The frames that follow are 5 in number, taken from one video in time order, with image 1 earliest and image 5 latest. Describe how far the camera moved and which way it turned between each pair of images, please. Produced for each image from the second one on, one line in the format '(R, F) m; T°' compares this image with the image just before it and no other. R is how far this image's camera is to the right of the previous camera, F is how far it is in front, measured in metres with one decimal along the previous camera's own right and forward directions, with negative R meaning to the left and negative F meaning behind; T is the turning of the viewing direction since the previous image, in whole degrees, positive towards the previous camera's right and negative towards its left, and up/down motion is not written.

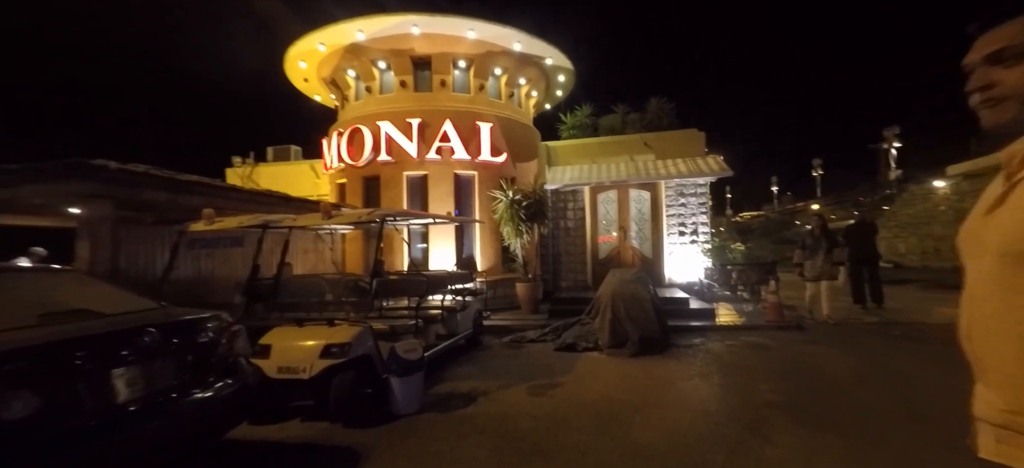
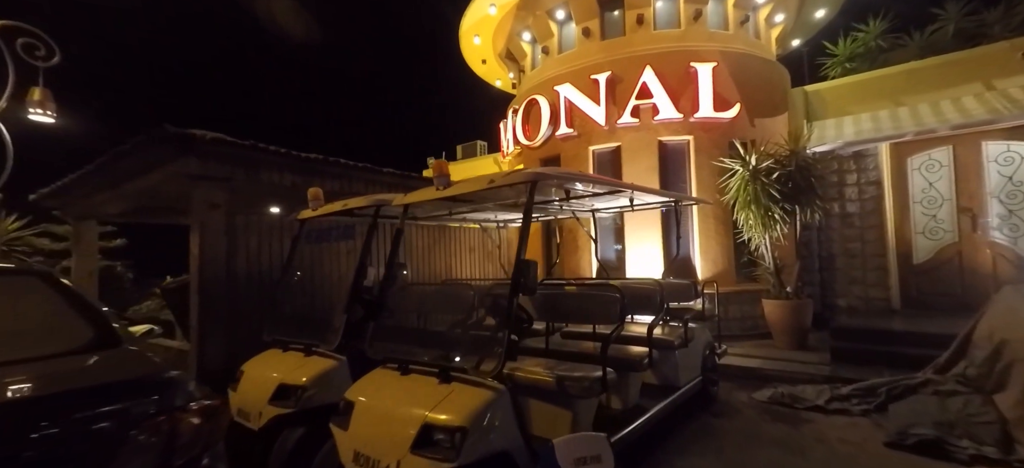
(-0.5, +3.0) m; -25°
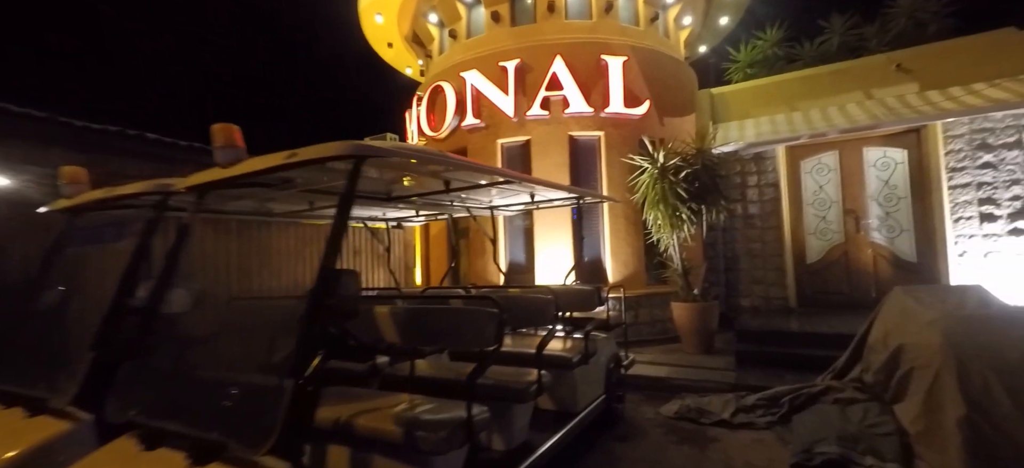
(+0.5, +0.8) m; +9°
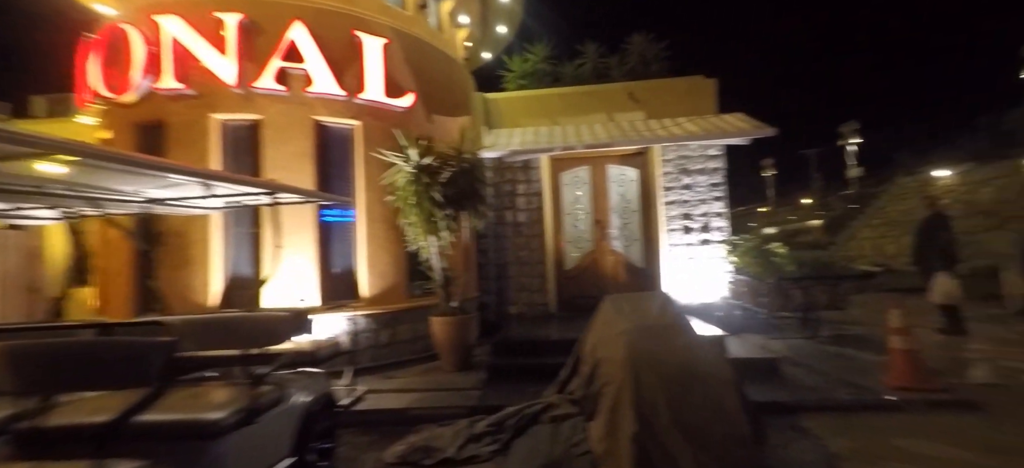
(+1.0, +0.7) m; +24°
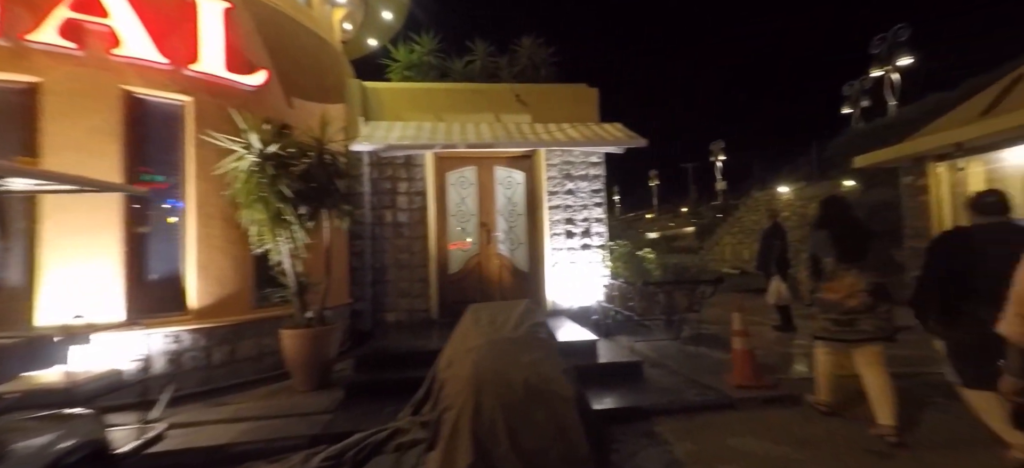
(+0.4, +0.4) m; +13°
